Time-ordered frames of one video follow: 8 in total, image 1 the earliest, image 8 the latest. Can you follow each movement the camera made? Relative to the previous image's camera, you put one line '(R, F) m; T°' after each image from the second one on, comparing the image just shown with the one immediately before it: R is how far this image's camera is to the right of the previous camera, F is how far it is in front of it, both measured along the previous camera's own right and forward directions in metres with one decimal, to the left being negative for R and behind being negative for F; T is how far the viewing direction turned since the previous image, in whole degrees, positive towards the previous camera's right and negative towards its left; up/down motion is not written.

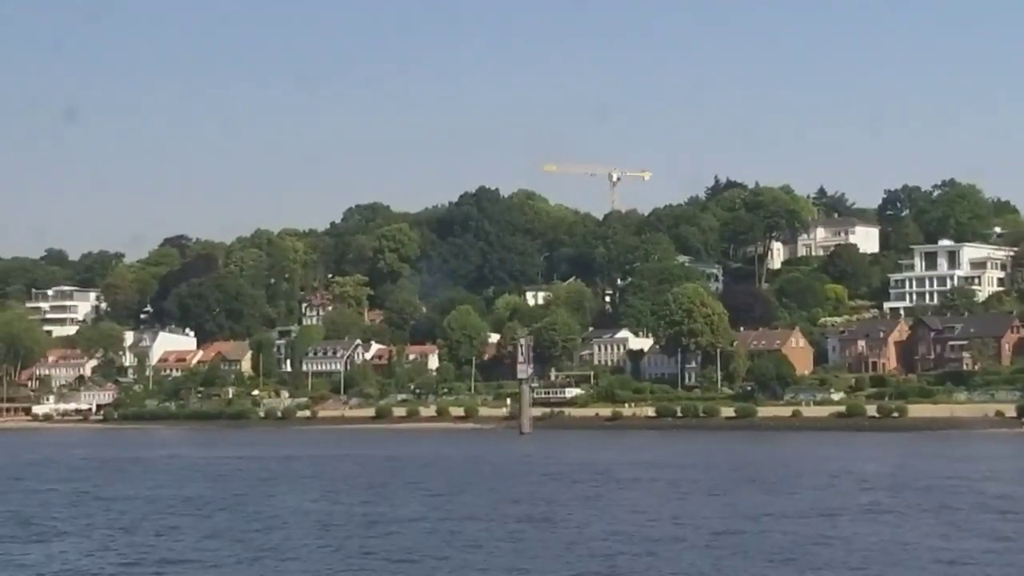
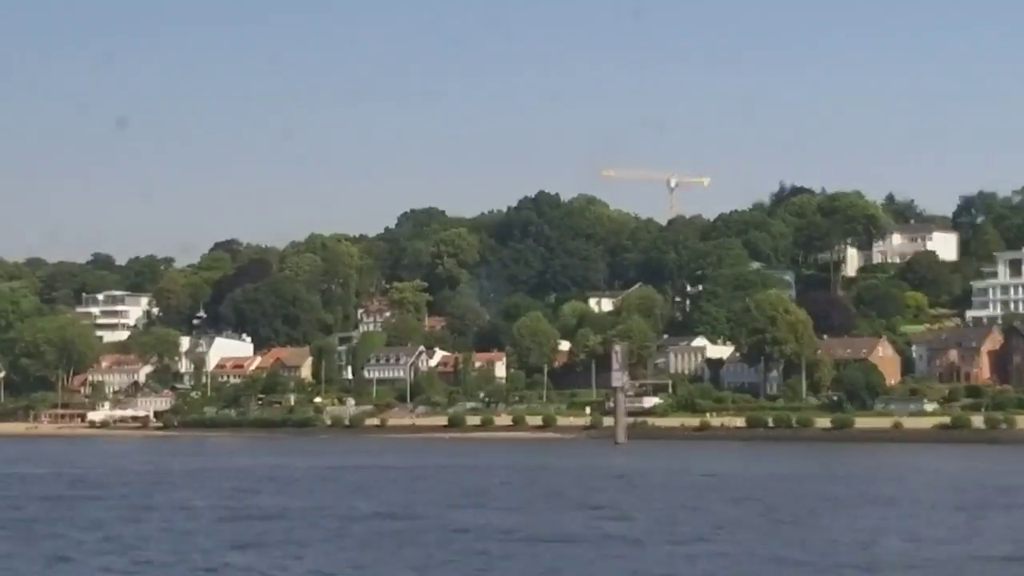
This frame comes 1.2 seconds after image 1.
(-1.5, +1.8) m; -1°
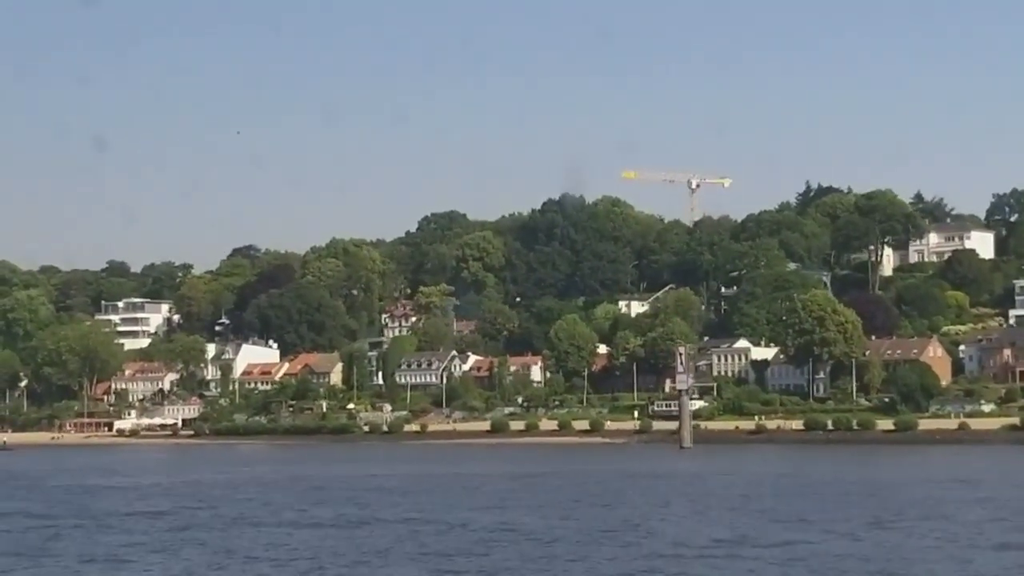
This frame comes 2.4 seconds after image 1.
(-1.6, +1.0) m; 0°
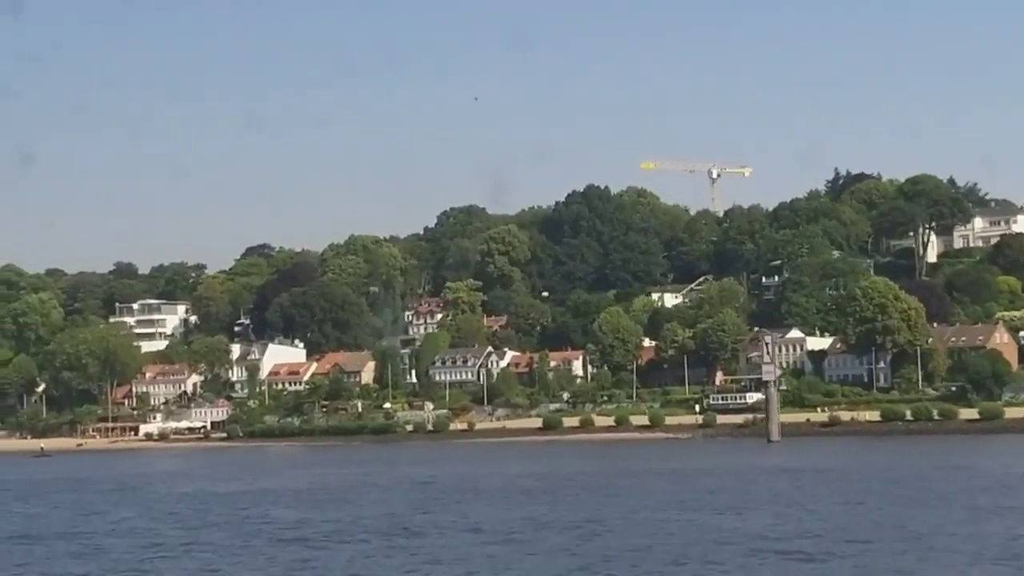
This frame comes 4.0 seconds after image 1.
(-2.1, +1.9) m; +1°
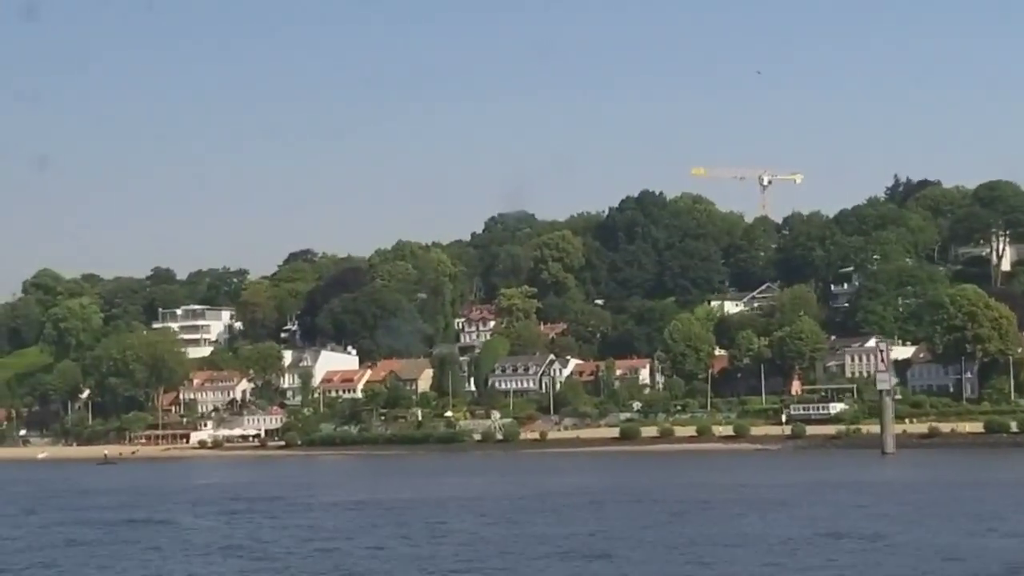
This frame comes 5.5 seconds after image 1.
(-1.9, +1.7) m; 0°
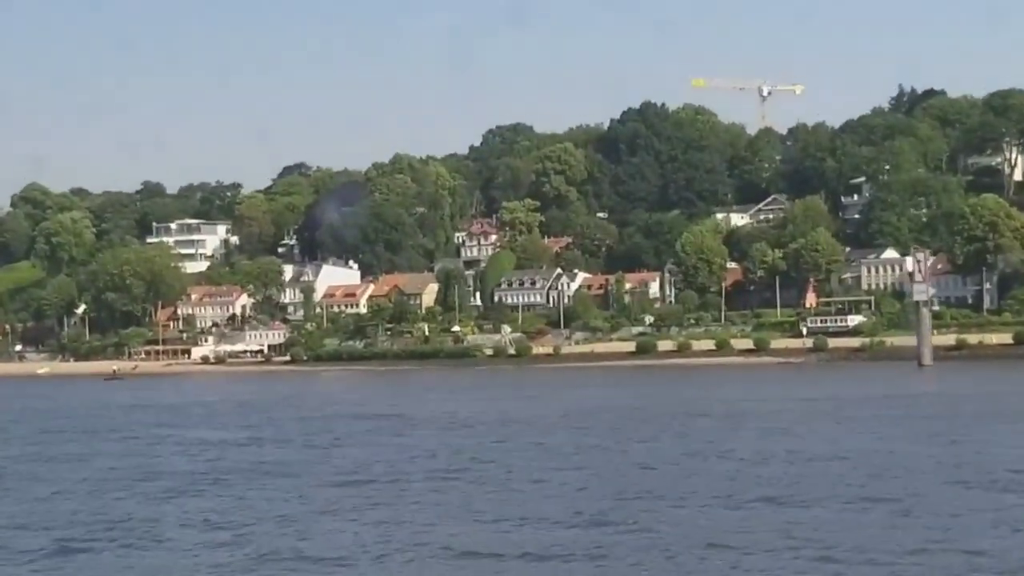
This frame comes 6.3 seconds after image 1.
(-1.1, +1.0) m; +1°
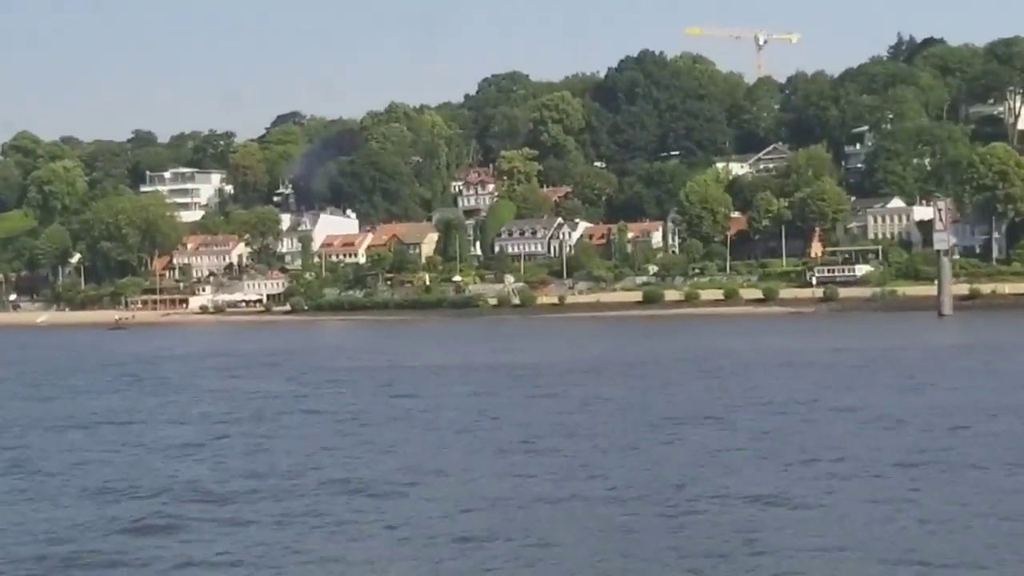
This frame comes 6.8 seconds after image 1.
(-0.7, +0.4) m; +1°
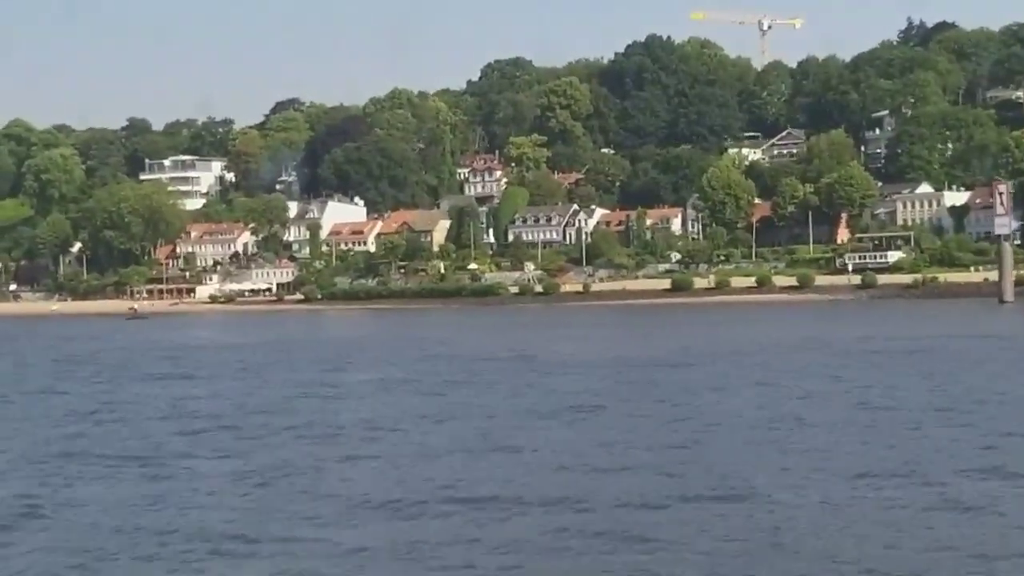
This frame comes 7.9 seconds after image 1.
(-1.4, +1.2) m; +1°
